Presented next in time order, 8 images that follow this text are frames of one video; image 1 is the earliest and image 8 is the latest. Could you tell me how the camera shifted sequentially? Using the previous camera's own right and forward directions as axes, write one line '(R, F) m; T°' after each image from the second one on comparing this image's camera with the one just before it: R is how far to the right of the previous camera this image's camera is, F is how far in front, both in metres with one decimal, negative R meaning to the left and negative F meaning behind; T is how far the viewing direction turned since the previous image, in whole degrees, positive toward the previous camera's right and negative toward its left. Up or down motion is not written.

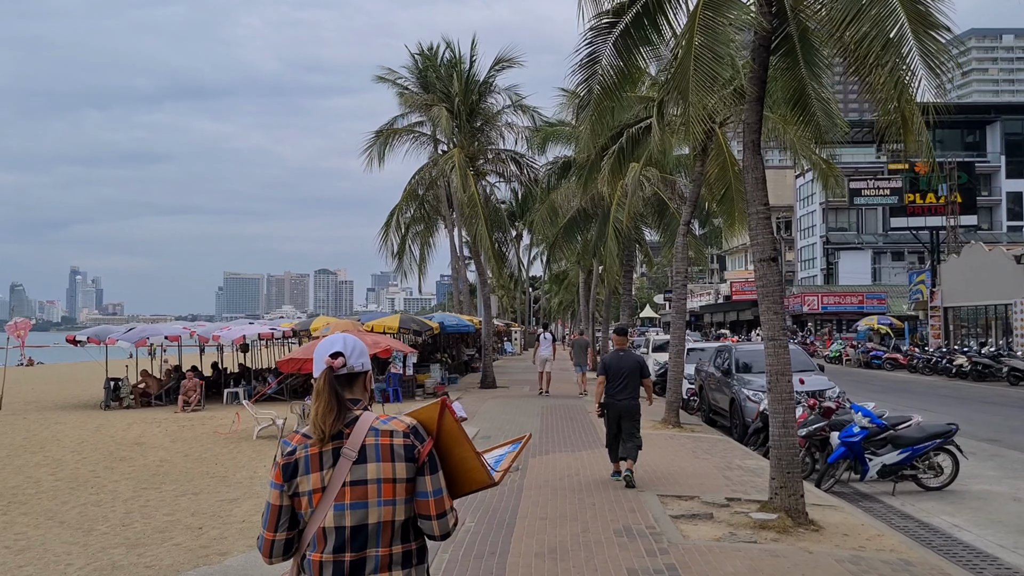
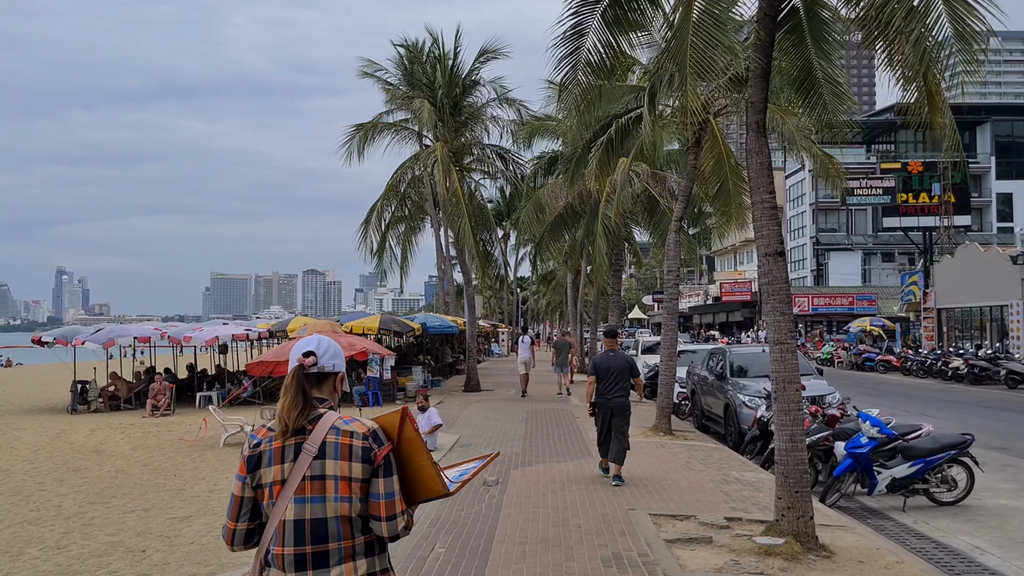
(+0.1, +0.7) m; +1°
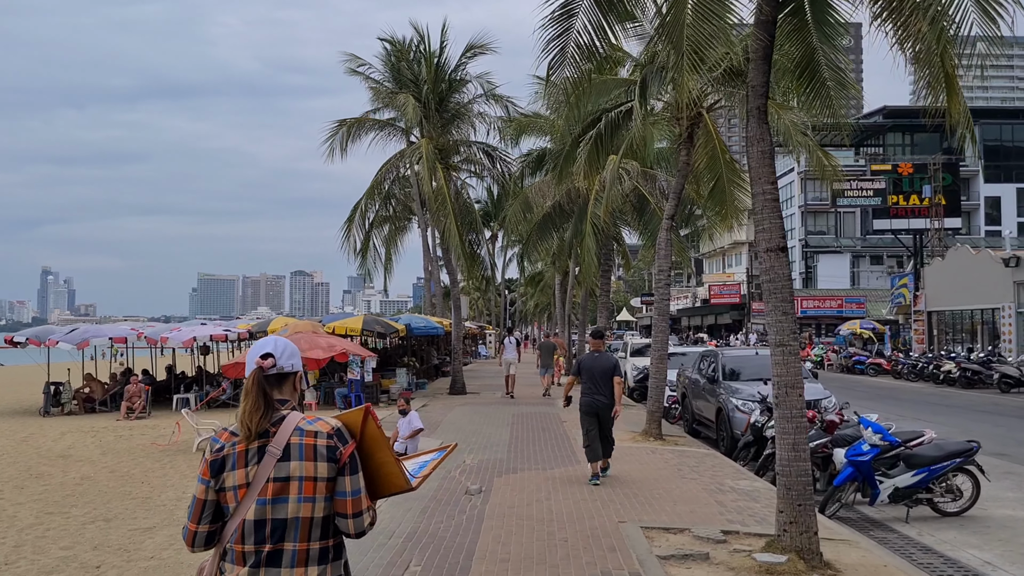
(0.0, +0.4) m; +1°
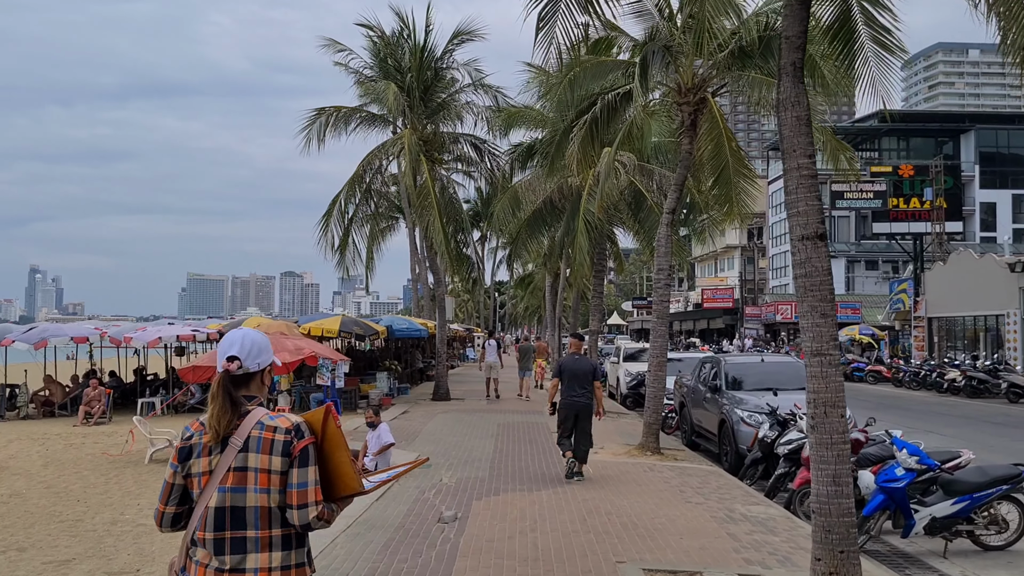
(+0.1, +1.1) m; +1°
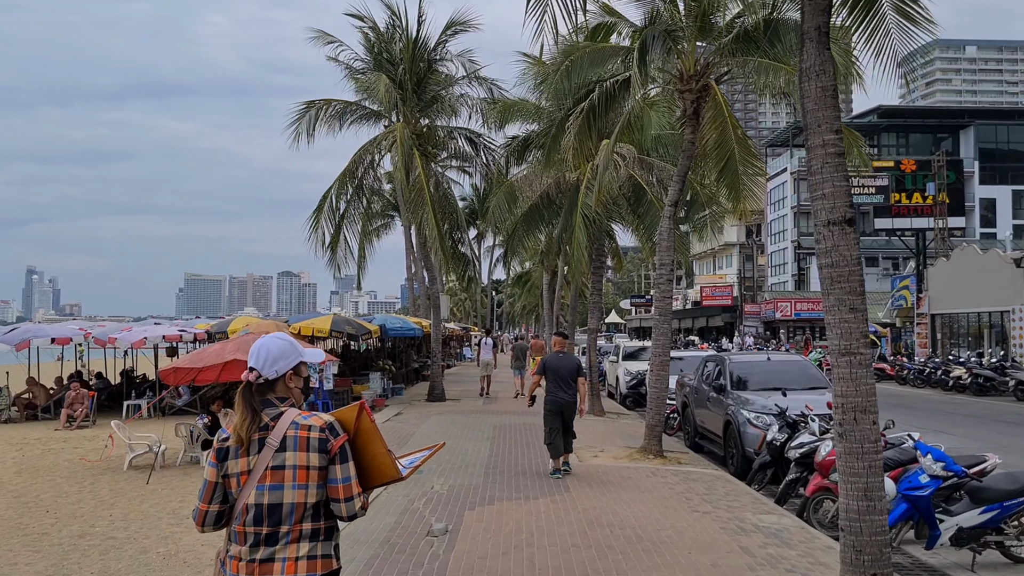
(0.0, +0.5) m; 0°
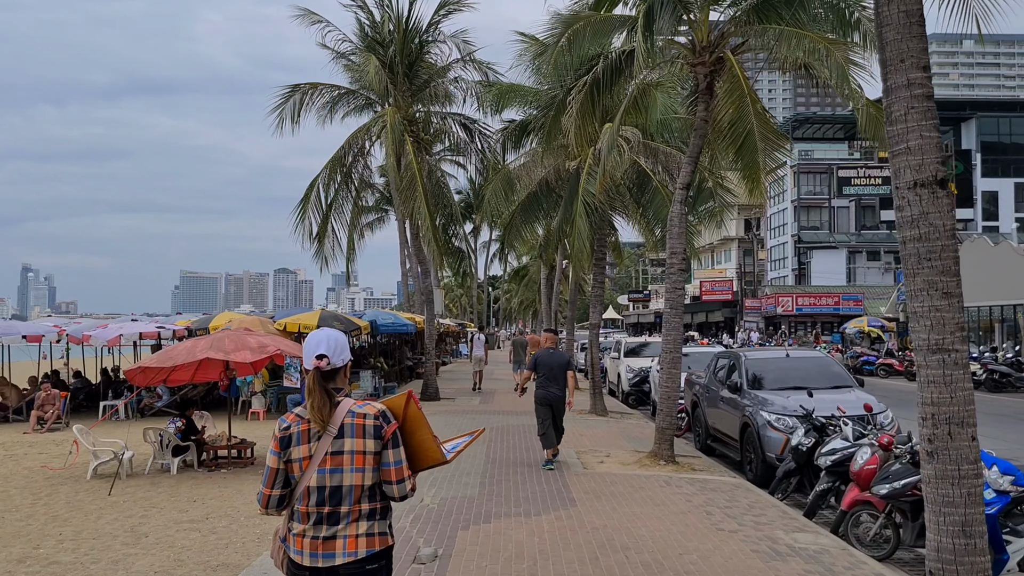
(0.0, +0.9) m; 0°
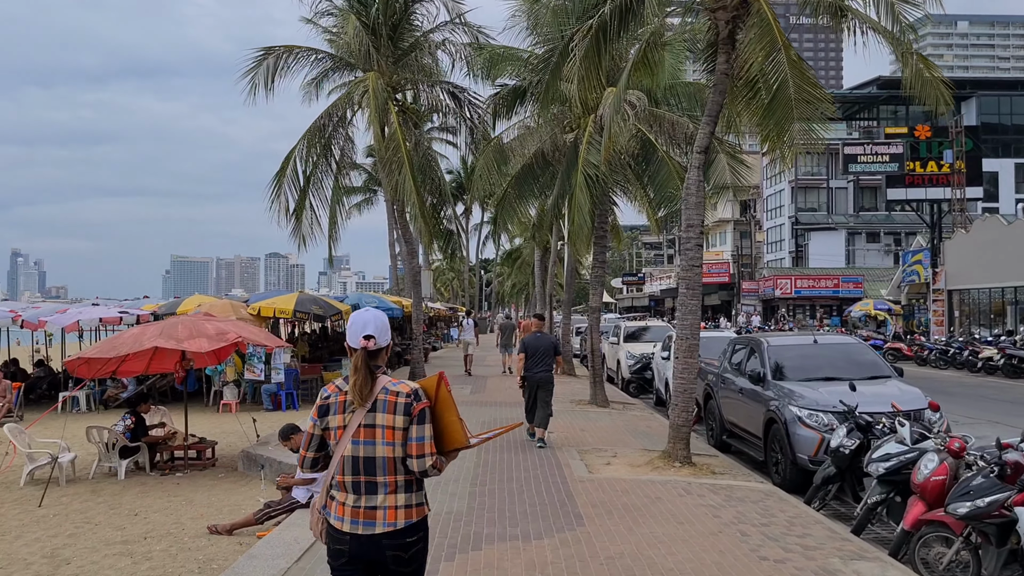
(0.0, +1.2) m; +1°
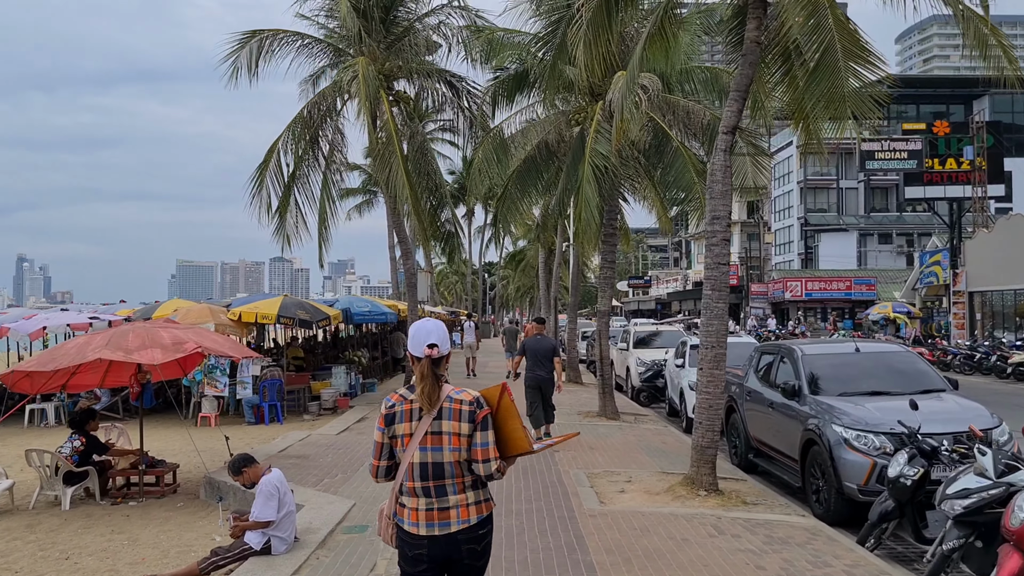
(0.0, +1.1) m; 0°
